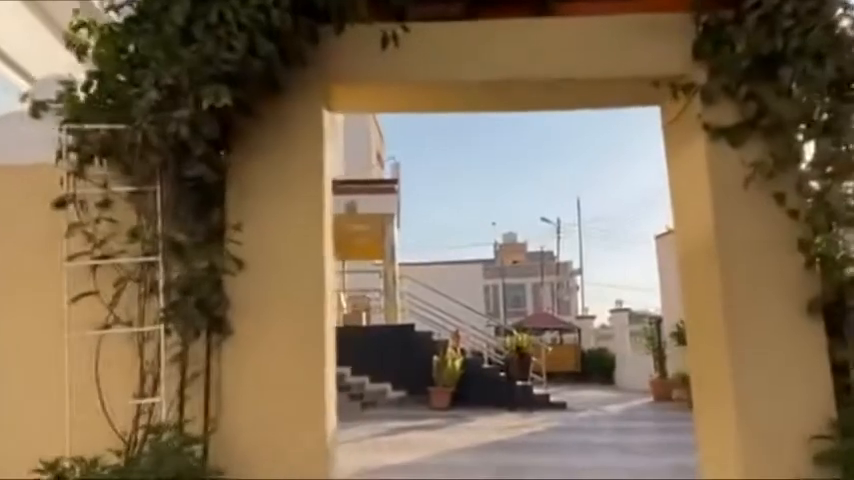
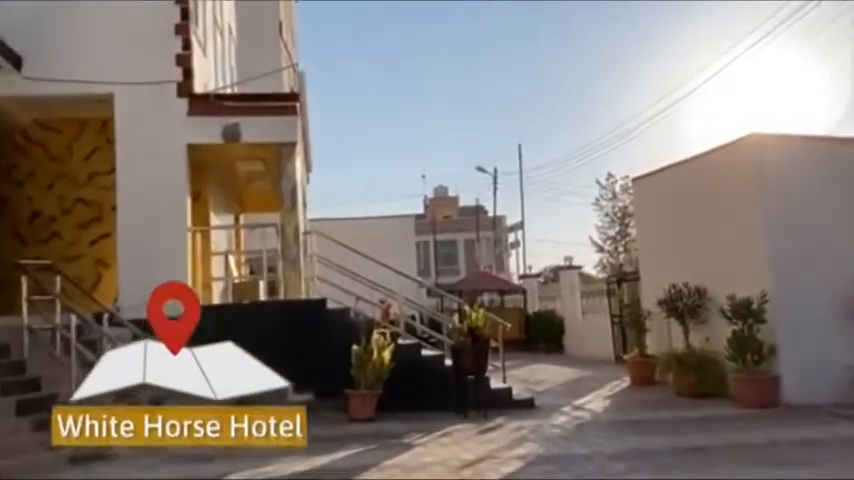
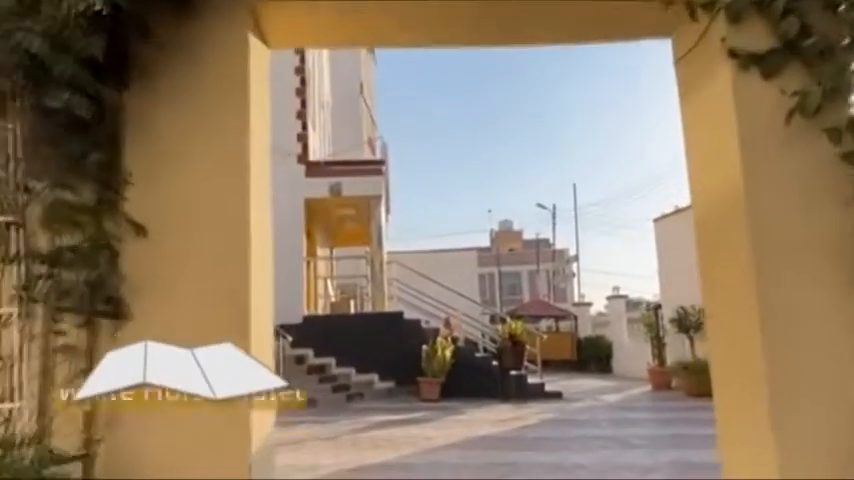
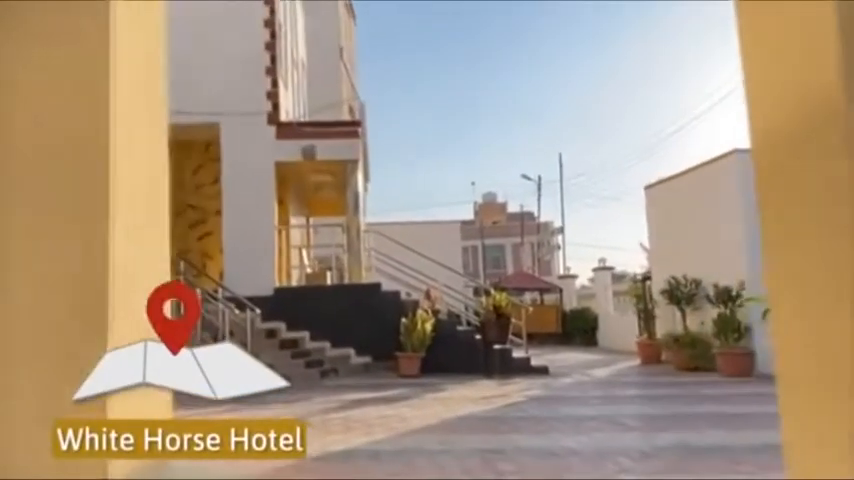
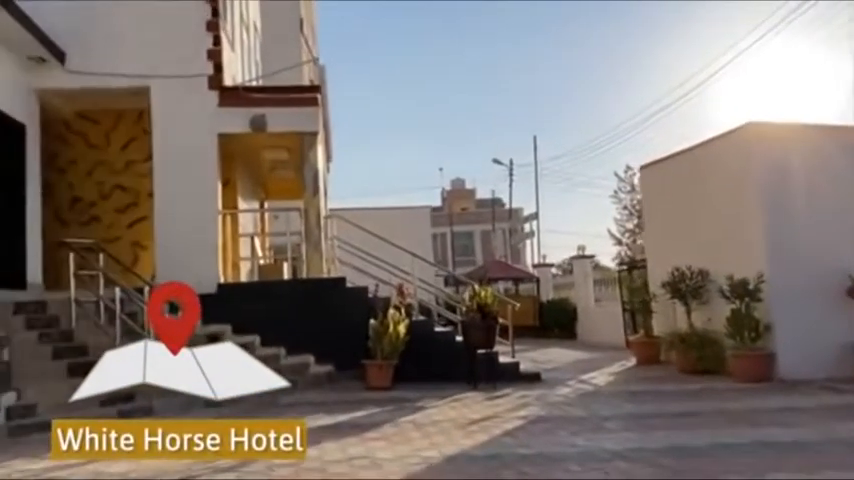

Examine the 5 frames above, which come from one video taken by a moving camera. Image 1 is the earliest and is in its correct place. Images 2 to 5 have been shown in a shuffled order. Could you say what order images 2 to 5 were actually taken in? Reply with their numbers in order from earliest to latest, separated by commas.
3, 4, 5, 2
